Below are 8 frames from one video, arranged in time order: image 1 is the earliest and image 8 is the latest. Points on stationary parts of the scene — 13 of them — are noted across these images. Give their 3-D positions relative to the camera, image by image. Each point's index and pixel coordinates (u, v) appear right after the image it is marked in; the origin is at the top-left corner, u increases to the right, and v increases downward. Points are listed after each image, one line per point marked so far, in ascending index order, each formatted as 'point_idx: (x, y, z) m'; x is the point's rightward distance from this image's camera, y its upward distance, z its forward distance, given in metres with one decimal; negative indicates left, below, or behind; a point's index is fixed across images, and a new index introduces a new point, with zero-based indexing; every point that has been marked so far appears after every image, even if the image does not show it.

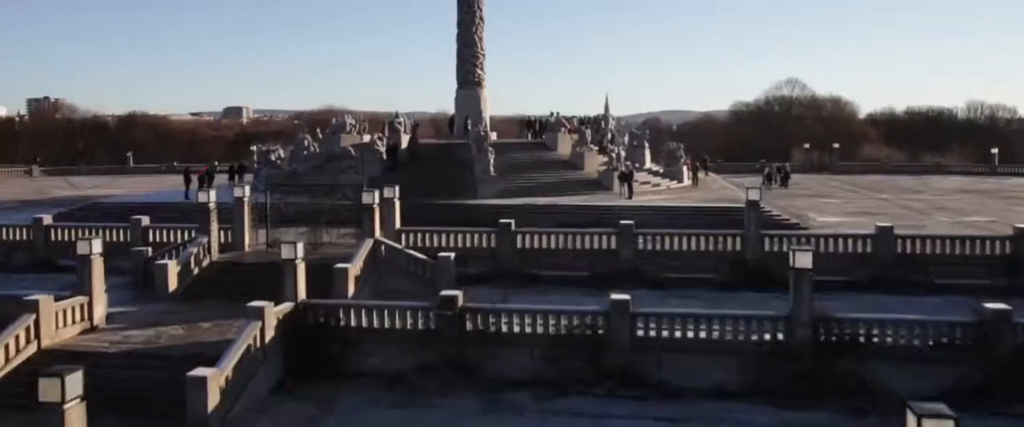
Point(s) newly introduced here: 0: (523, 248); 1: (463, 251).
0: (+0.1, -0.4, +13.1) m
1: (-0.5, -0.4, +13.3) m
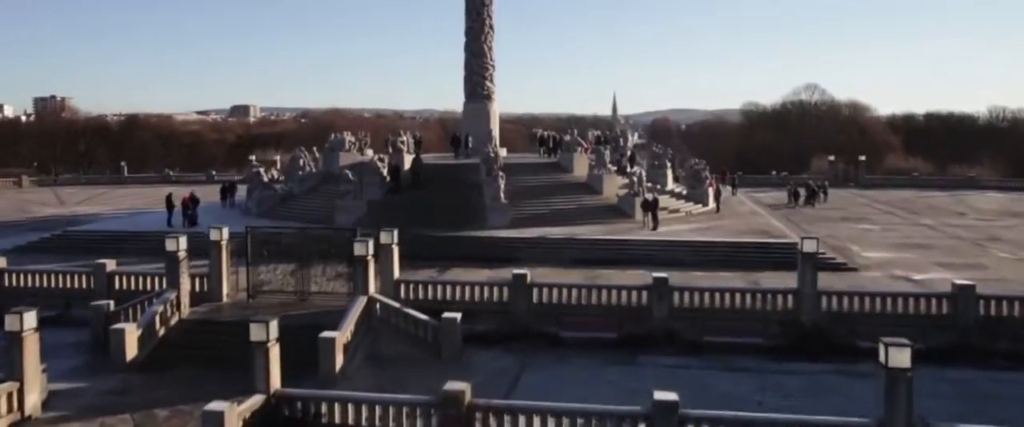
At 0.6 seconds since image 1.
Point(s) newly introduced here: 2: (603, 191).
0: (+0.2, -0.8, +11.4) m
1: (-0.4, -0.9, +11.5) m
2: (+1.5, +0.4, +19.9) m
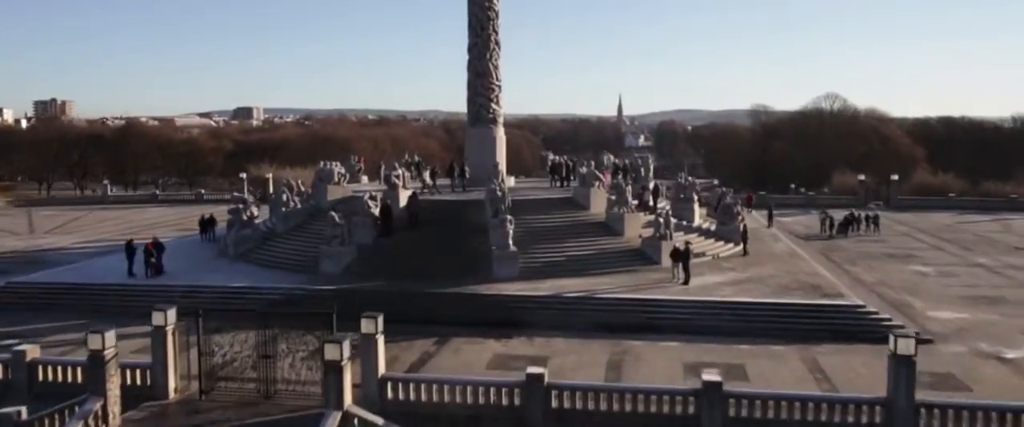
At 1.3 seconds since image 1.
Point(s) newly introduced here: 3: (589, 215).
0: (+0.3, -1.4, +9.1) m
1: (-0.3, -1.5, +9.3) m
2: (+1.6, -0.3, +17.6) m
3: (+1.1, 0.0, +18.1) m
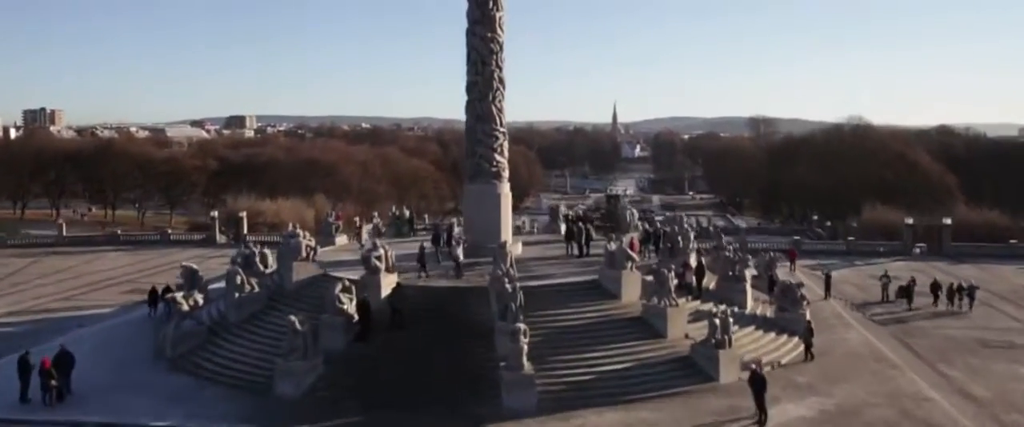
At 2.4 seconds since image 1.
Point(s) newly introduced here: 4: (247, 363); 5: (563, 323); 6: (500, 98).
0: (+0.5, -2.4, +5.2) m
1: (-0.1, -2.5, +5.4) m
2: (+1.7, -1.3, +13.7) m
3: (+1.3, -1.1, +14.3) m
4: (-2.9, -1.6, +13.5) m
5: (+0.6, -1.2, +13.7) m
6: (-0.2, +1.7, +18.0) m
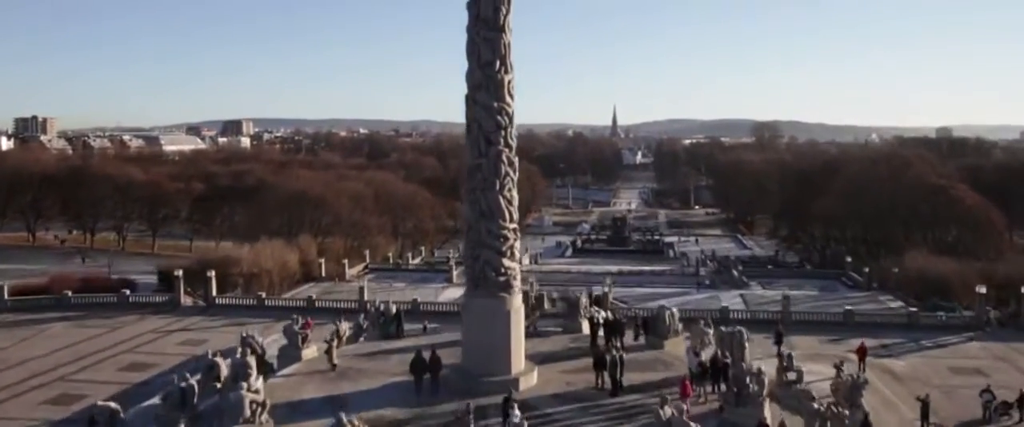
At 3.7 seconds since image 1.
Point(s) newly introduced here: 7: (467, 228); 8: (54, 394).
0: (+0.7, -3.8, +1.0) m
1: (+0.1, -3.8, +1.2) m
2: (+1.9, -2.7, +9.6) m
3: (+1.4, -2.5, +10.1) m
4: (-2.7, -3.0, +9.3) m
5: (+0.7, -2.6, +9.6) m
6: (0.0, +0.3, +13.8) m
7: (-0.5, -0.2, +13.9) m
8: (-7.2, -2.8, +19.6) m
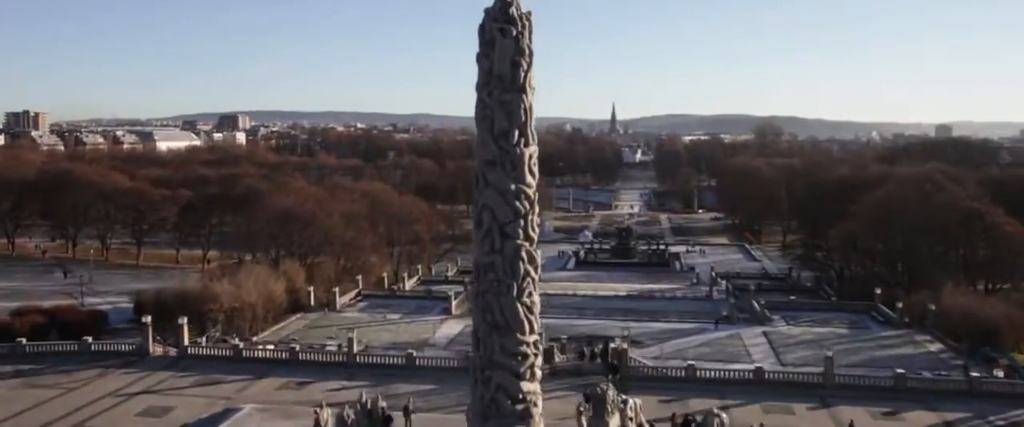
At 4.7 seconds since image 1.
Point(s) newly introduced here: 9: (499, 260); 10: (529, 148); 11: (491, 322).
0: (+0.9, -4.8, -2.0) m
1: (+0.3, -4.9, -1.8) m
2: (+2.1, -3.7, +6.6) m
3: (+1.6, -3.5, +7.1) m
4: (-2.6, -4.0, +6.3) m
5: (+0.9, -3.6, +6.5) m
6: (+0.2, -0.7, +10.8) m
7: (-0.3, -1.1, +10.9) m
8: (-7.1, -3.7, +16.5) m
9: (-0.1, -0.4, +10.6) m
10: (+0.1, +0.6, +10.8) m
11: (-0.2, -1.0, +10.7) m
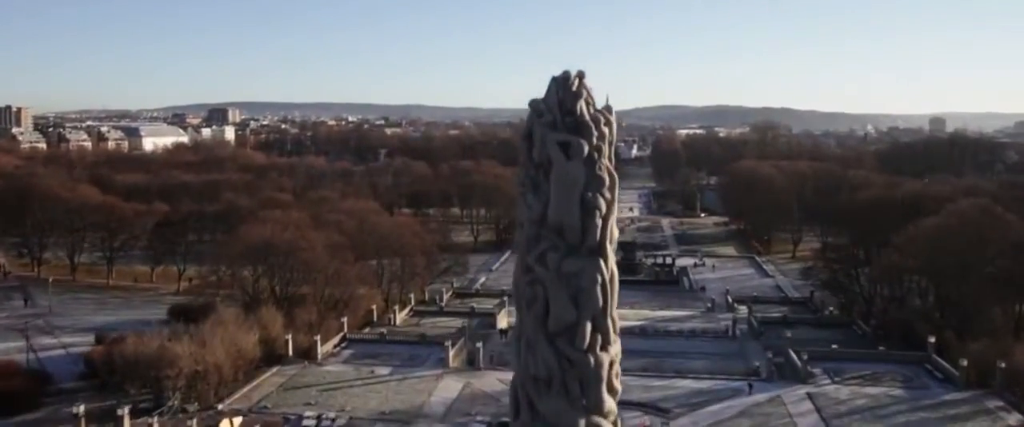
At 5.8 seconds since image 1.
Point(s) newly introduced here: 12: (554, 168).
0: (+1.3, -6.2, -6.7) m
1: (+0.7, -6.3, -6.5) m
2: (+2.4, -5.0, +1.9) m
3: (+1.9, -4.8, +2.4) m
4: (-2.2, -5.3, +1.6) m
5: (+1.3, -4.9, +1.9) m
6: (+0.5, -2.0, +6.1) m
7: (0.0, -2.4, +6.2) m
8: (-6.8, -5.0, +11.8) m
9: (+0.2, -1.7, +5.9) m
10: (+0.5, -0.7, +6.0) m
11: (+0.1, -2.2, +6.0) m
12: (+0.2, +0.2, +6.8) m
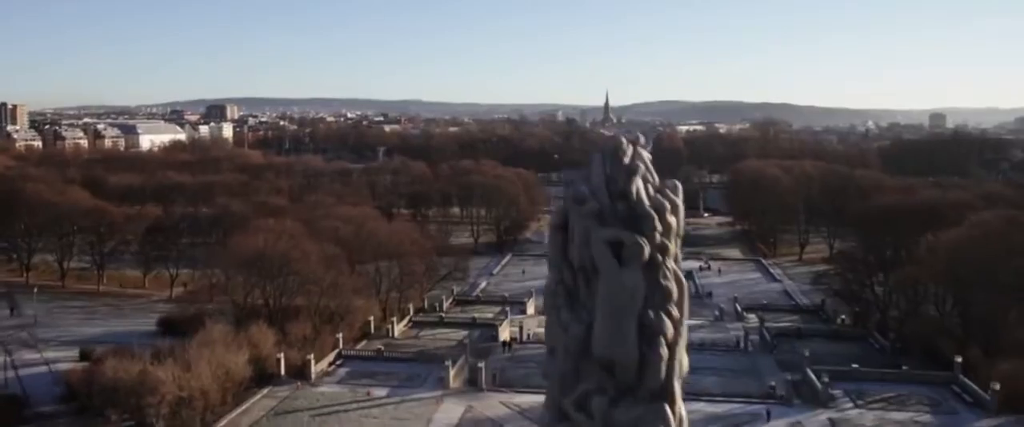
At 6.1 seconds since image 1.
0: (+1.4, -6.7, -8.4) m
1: (+0.8, -6.7, -8.2) m
2: (+2.6, -5.4, +0.1) m
3: (+2.1, -5.2, +0.7) m
4: (-2.1, -5.7, -0.2) m
5: (+1.4, -5.3, +0.1) m
6: (+0.6, -2.4, +4.3) m
7: (+0.1, -2.8, +4.4) m
8: (-6.7, -5.4, +10.0) m
9: (+0.3, -2.1, +4.1) m
10: (+0.6, -1.1, +4.3) m
11: (+0.3, -2.7, +4.2) m
12: (+0.4, -0.2, +5.0) m
